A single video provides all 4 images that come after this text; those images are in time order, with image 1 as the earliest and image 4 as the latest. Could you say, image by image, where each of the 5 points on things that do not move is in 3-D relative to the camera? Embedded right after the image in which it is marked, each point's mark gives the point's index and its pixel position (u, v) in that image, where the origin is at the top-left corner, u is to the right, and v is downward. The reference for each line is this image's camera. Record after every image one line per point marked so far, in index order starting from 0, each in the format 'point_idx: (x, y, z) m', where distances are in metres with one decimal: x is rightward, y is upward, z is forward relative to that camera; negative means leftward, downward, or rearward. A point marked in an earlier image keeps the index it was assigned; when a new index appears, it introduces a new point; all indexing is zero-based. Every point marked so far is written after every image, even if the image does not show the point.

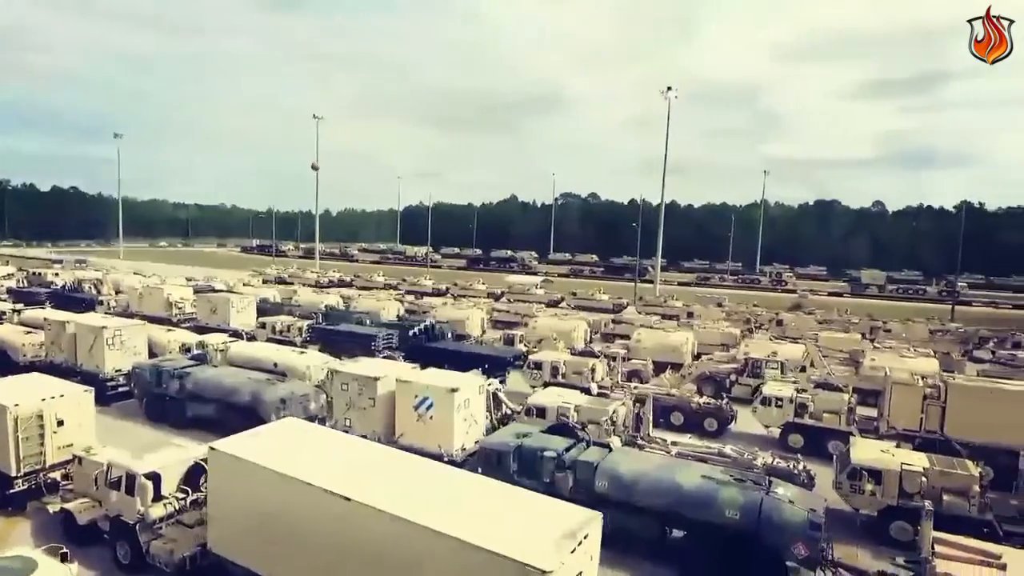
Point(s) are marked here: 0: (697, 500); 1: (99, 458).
0: (+4.0, -4.6, +13.6) m
1: (-9.6, -4.0, +14.7) m
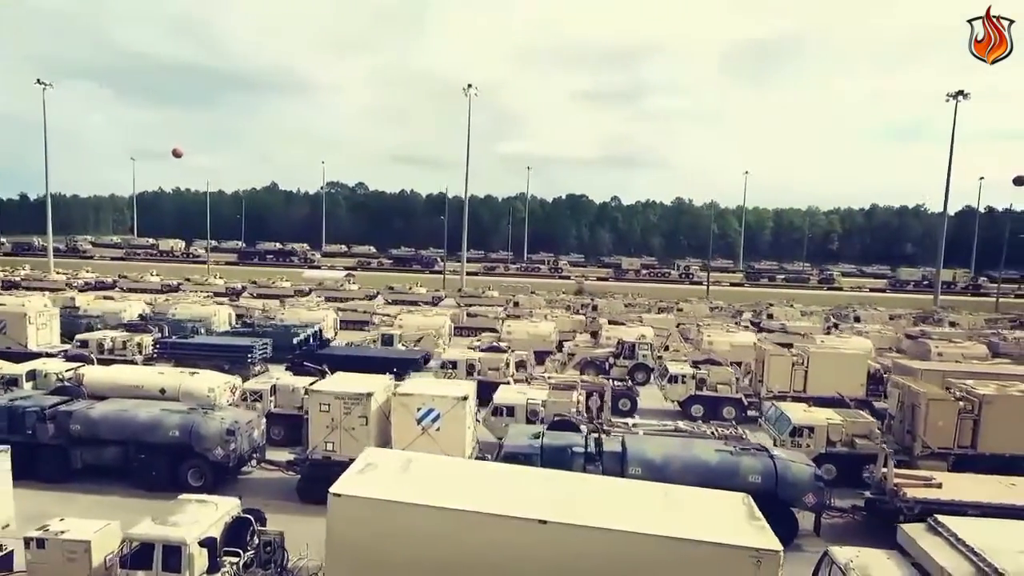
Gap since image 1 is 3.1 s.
0: (+5.2, -4.5, +15.5) m
1: (-7.8, -4.5, +11.3) m
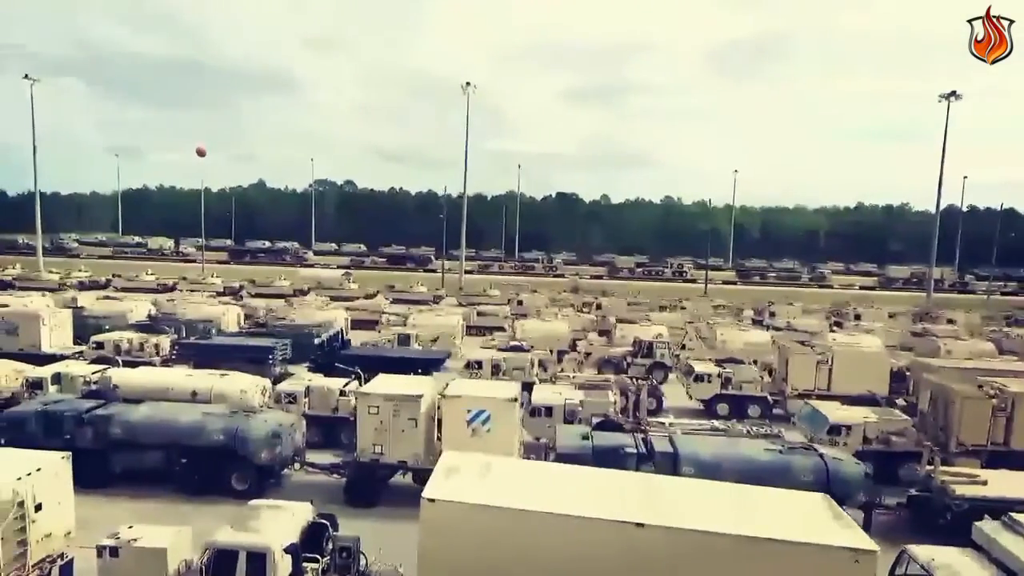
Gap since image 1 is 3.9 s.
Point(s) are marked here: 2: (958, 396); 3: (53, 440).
0: (+6.5, -4.5, +15.6) m
1: (-6.4, -4.5, +11.1) m
2: (+13.7, -3.3, +19.3) m
3: (-12.6, -4.2, +17.2) m
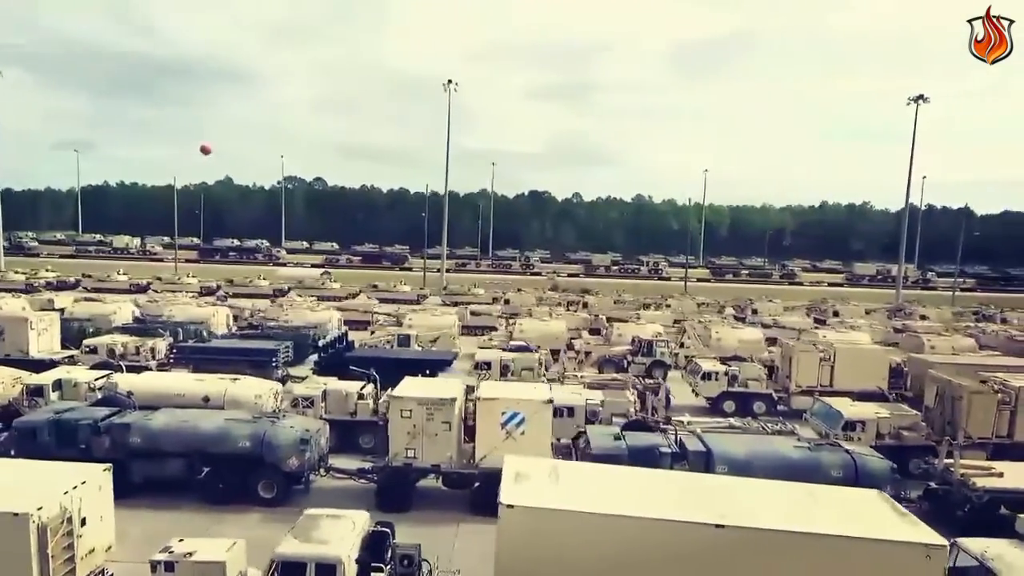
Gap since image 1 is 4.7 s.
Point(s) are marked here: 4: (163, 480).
0: (+7.5, -4.5, +16.0) m
1: (-5.2, -4.6, +10.8) m
2: (+14.5, -3.3, +20.0) m
3: (-11.7, -4.3, +16.5) m
4: (-9.3, -5.1, +16.7) m
